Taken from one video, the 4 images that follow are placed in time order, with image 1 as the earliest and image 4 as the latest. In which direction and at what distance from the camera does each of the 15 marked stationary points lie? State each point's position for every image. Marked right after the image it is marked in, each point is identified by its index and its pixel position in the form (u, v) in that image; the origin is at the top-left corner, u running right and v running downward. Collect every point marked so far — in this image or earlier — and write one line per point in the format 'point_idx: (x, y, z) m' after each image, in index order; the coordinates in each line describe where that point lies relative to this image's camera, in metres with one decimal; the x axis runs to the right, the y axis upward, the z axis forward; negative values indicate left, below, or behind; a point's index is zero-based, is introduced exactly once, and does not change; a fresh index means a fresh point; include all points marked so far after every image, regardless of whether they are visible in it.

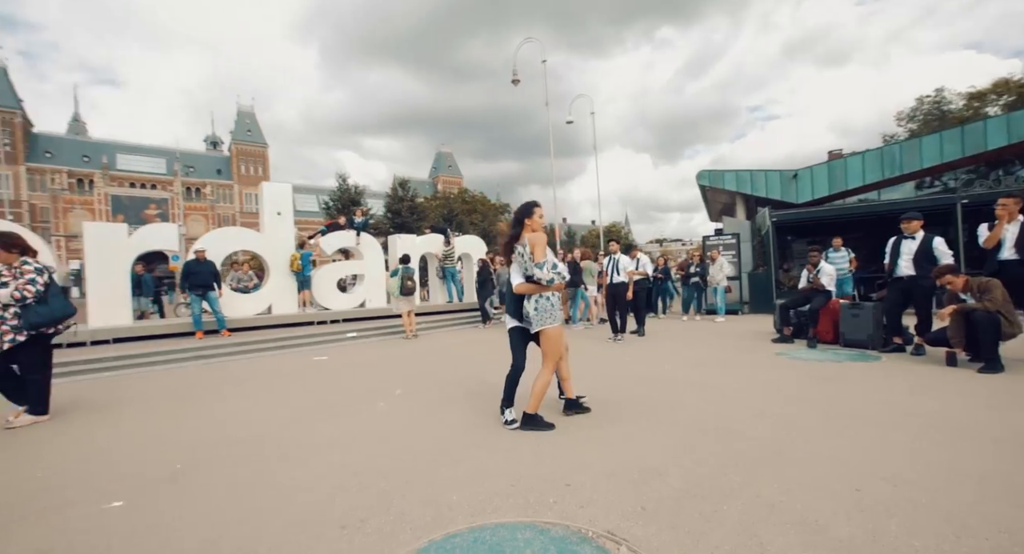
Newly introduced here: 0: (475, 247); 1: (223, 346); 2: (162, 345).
0: (-1.0, +0.9, +14.2) m
1: (-4.9, -1.2, +8.3) m
2: (-6.2, -1.2, +8.8) m
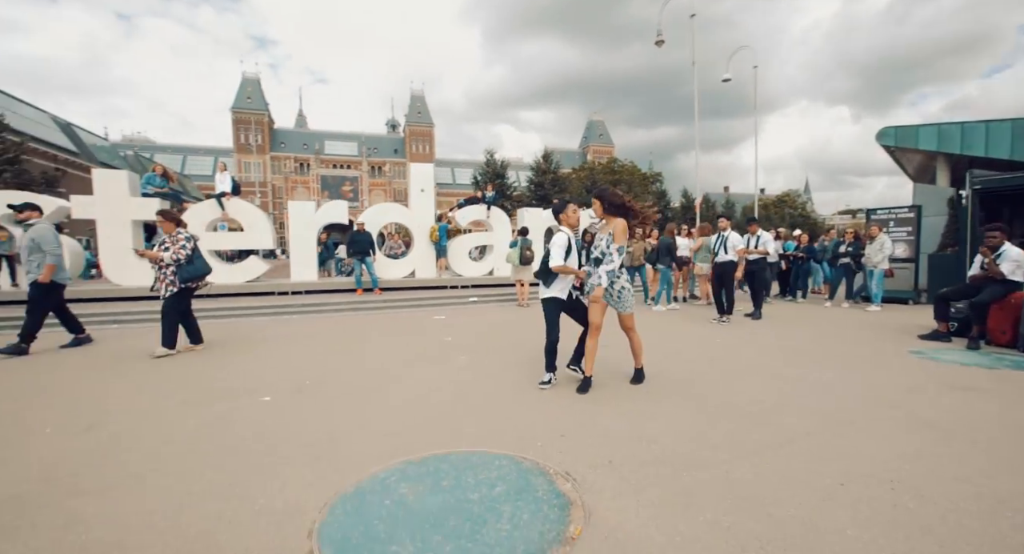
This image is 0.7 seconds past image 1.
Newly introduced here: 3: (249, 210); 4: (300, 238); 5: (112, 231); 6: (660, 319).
0: (+2.7, +1.6, +14.5) m
1: (-2.9, -0.5, +10.2) m
2: (-4.0, -0.5, +11.0) m
3: (-6.4, +1.6, +12.1) m
4: (-5.2, +1.0, +12.2) m
5: (-9.3, +1.0, +11.6) m
6: (+2.7, -0.7, +9.1) m
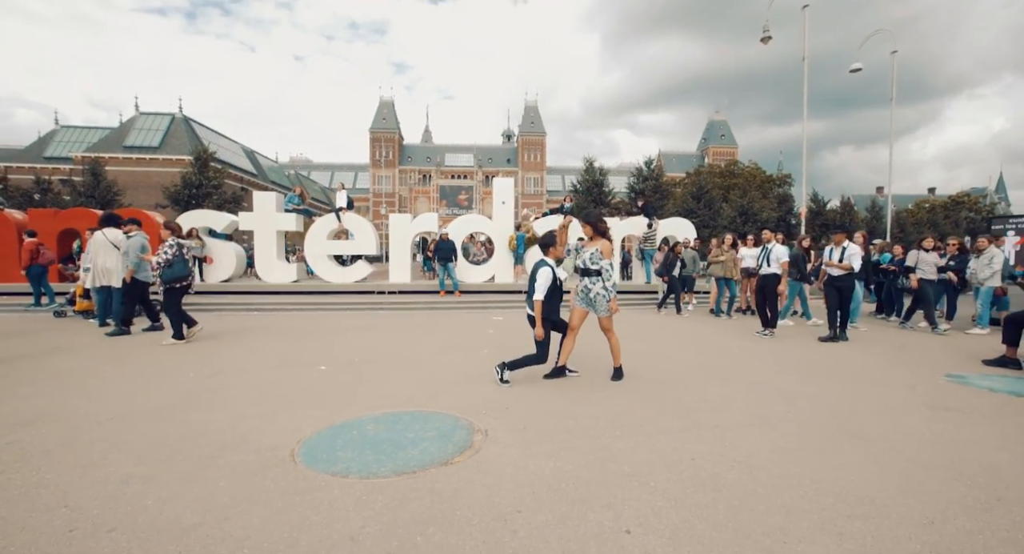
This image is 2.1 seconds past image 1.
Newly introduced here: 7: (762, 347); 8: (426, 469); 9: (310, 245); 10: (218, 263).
0: (+5.0, +1.4, +14.6) m
1: (-1.5, -0.6, +11.8) m
2: (-2.4, -0.5, +12.9) m
3: (-4.5, +1.6, +14.5) m
4: (-3.3, +0.9, +14.3) m
5: (-7.4, +1.1, +14.8) m
6: (+3.6, -0.9, +9.3) m
7: (+3.8, -1.1, +7.6) m
8: (-0.6, -1.3, +3.3) m
9: (-5.8, +1.0, +14.4) m
10: (-8.7, +0.4, +14.7) m
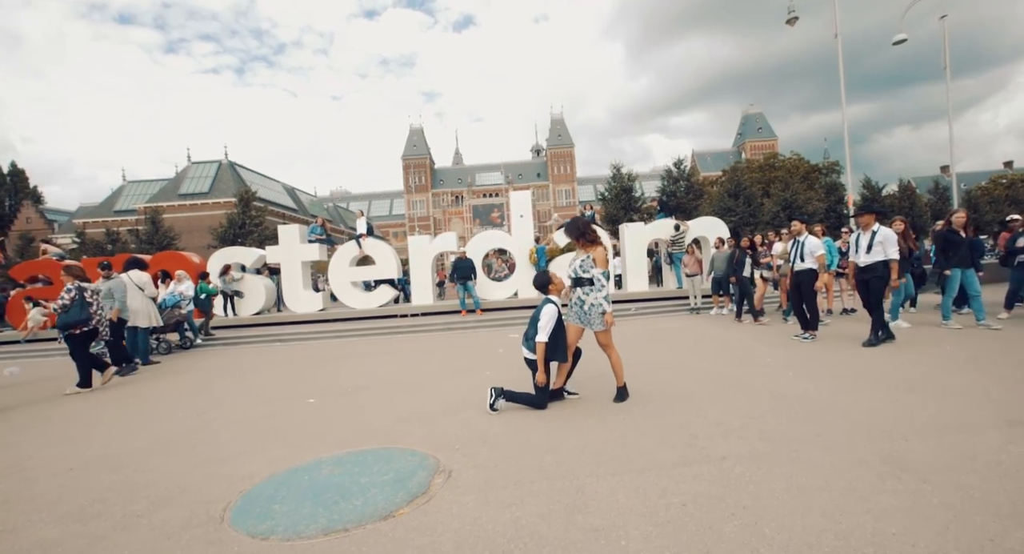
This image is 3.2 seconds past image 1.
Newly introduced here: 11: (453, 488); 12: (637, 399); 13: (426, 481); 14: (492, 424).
0: (+5.5, +1.3, +13.7) m
1: (-1.1, -1.0, +11.4) m
2: (-1.9, -1.1, +12.6) m
3: (-3.9, +0.9, +14.4) m
4: (-2.6, +0.3, +14.1) m
5: (-6.7, +0.2, +14.9) m
6: (+3.8, -0.9, +8.4) m
7: (+3.9, -1.1, +6.7) m
8: (-0.9, -1.4, +2.8) m
9: (-5.2, +0.1, +14.4) m
10: (-8.0, -0.6, +15.0) m
11: (-0.4, -1.4, +3.2) m
12: (+1.2, -1.3, +4.8) m
13: (-0.6, -1.4, +3.3) m
14: (-0.2, -1.3, +4.4) m
